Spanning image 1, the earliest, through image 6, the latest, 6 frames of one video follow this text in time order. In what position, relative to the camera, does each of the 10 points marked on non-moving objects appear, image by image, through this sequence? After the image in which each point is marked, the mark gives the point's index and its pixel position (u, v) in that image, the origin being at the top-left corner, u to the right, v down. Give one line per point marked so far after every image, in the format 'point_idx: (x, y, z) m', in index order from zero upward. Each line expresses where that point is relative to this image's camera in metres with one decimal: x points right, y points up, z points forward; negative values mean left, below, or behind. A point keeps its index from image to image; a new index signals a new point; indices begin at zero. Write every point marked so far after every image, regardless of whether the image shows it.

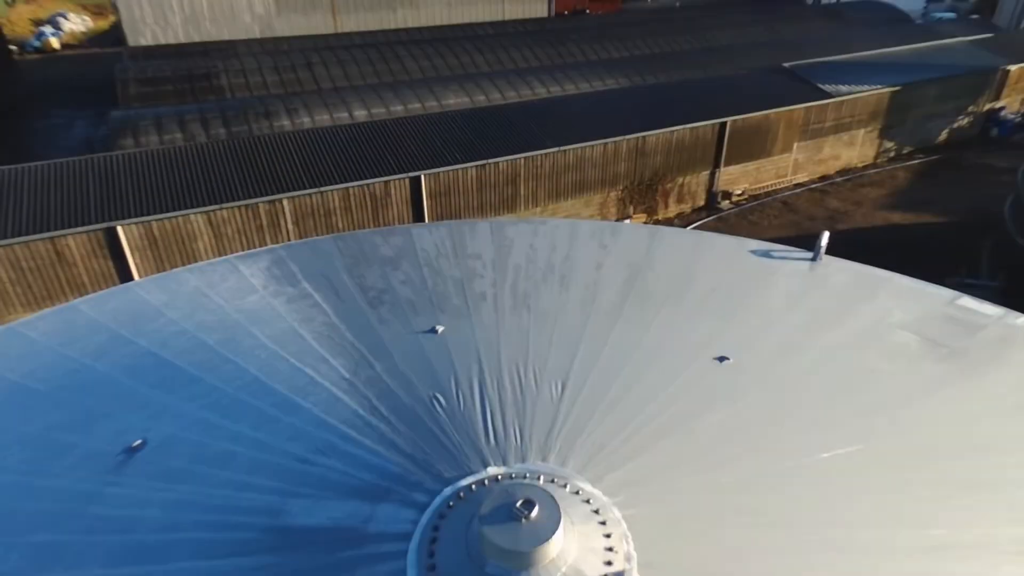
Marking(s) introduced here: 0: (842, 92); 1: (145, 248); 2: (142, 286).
0: (+8.0, +4.7, +16.2) m
1: (-5.7, +0.6, +10.4) m
2: (-3.1, 0.0, +5.6) m
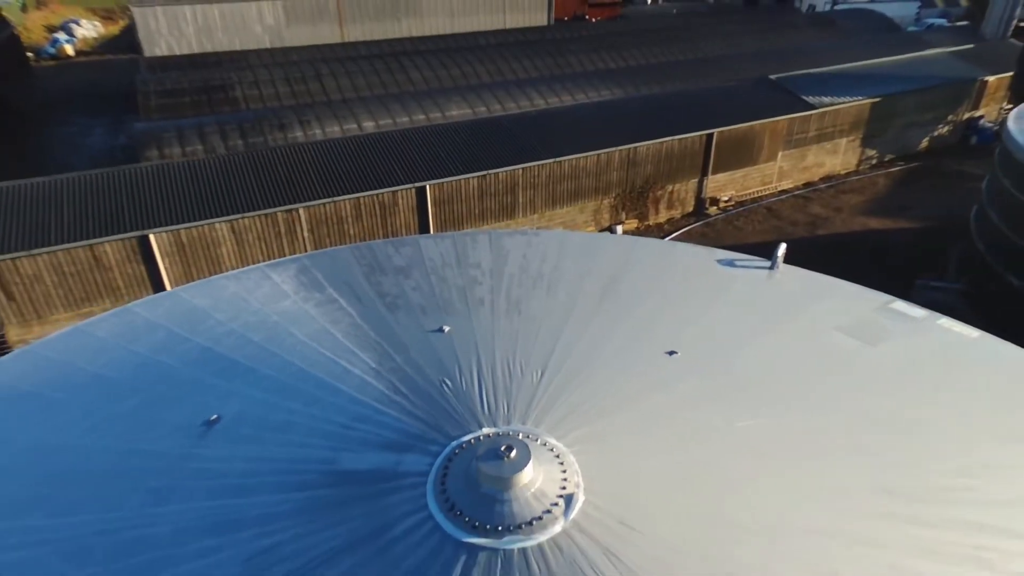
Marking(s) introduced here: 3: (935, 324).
0: (+7.9, +4.7, +17.1) m
1: (-5.7, +0.6, +11.4) m
2: (-3.1, -0.1, +6.5) m
3: (+3.9, -0.3, +6.2) m
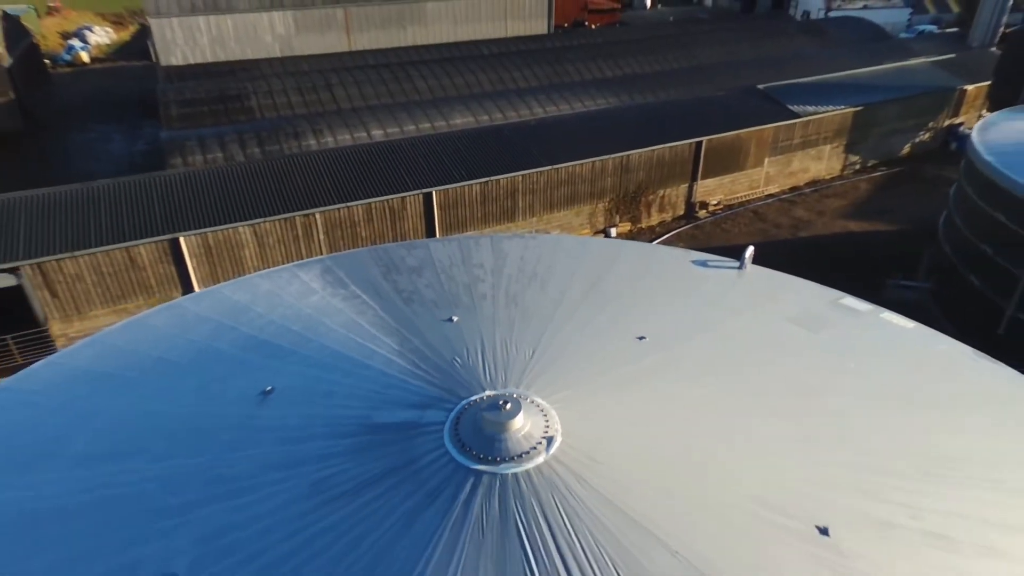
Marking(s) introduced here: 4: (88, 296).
0: (+8.0, +4.7, +18.0) m
1: (-5.7, +0.6, +12.4) m
2: (-3.1, 0.0, +7.5) m
3: (+3.9, -0.3, +7.2) m
4: (-7.4, -0.2, +11.8) m
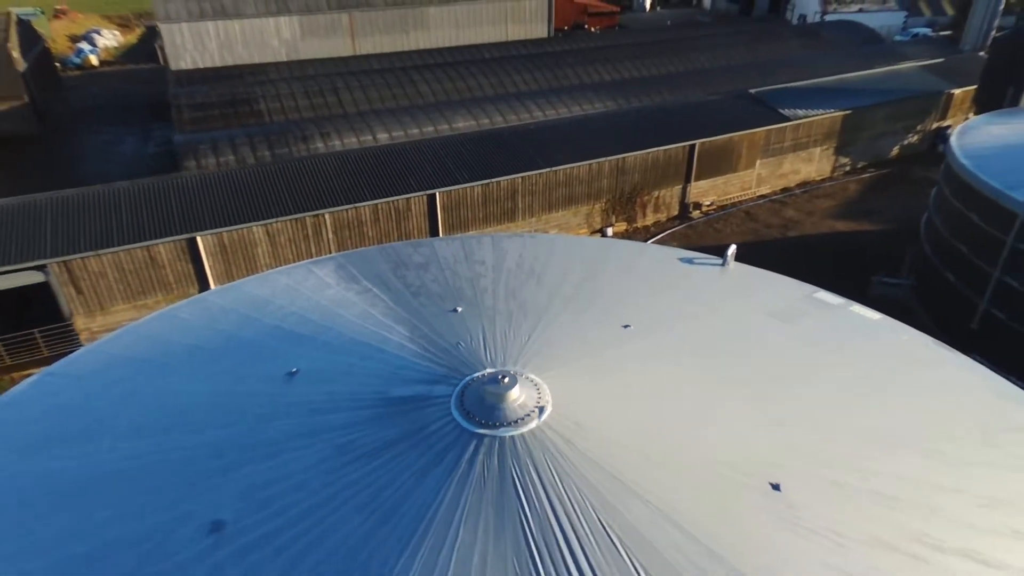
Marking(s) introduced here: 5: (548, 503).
0: (+8.0, +4.8, +18.7) m
1: (-5.7, +0.7, +13.0) m
2: (-3.2, 0.0, +8.2) m
3: (+3.9, -0.3, +7.9) m
4: (-7.4, -0.1, +12.4) m
5: (+0.2, -1.3, +4.3) m
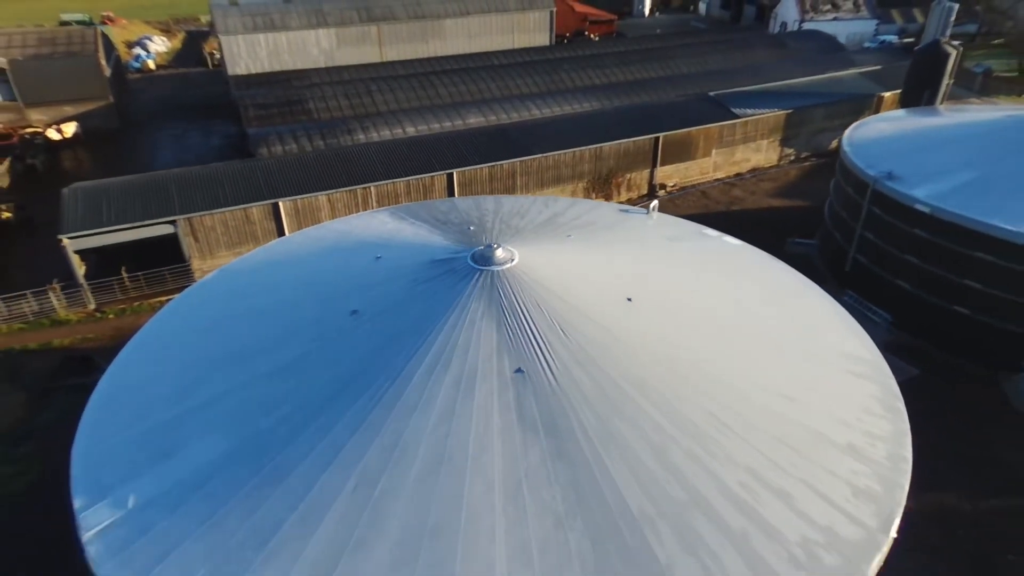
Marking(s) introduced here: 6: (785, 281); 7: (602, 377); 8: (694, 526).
0: (+8.0, +5.9, +23.0) m
1: (-5.8, +1.9, +17.6) m
2: (-3.3, +1.2, +12.7) m
3: (+3.8, +0.9, +12.3) m
4: (-7.5, +1.1, +17.0) m
5: (0.0, -0.2, +8.8) m
6: (+4.4, +0.1, +10.8) m
7: (+1.0, -1.0, +7.7) m
8: (+1.7, -2.3, +6.4) m
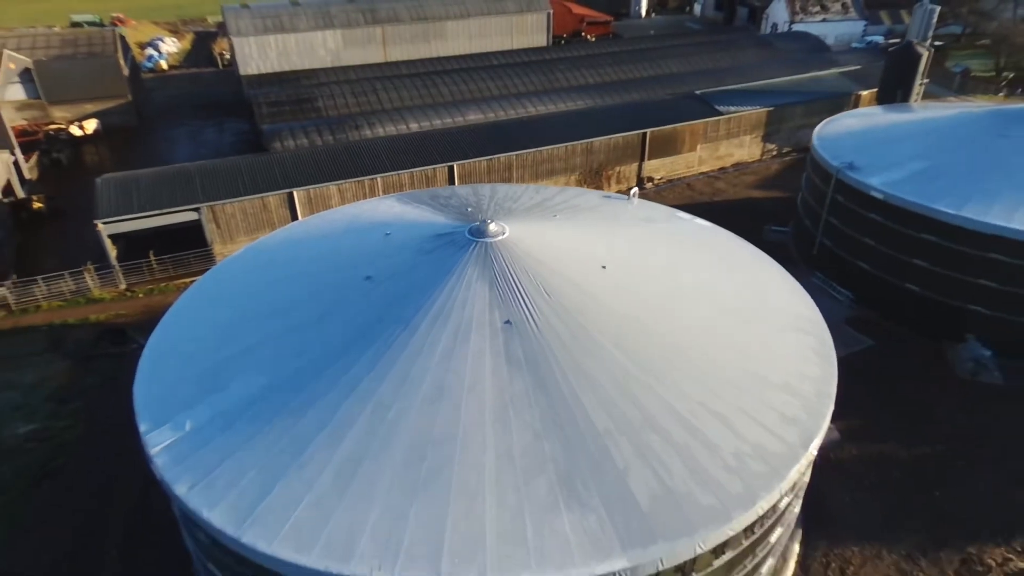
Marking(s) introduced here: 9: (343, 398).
0: (+7.9, +6.4, +24.5) m
1: (-5.9, +2.4, +19.1) m
2: (-3.4, +1.7, +14.2) m
3: (+3.7, +1.4, +13.7) m
4: (-7.6, +1.6, +18.5) m
5: (-0.1, +0.3, +10.3) m
6: (+4.2, +0.6, +12.2) m
7: (+0.9, -0.5, +9.2) m
8: (+1.6, -1.8, +7.9) m
9: (-2.1, -1.4, +8.3) m
